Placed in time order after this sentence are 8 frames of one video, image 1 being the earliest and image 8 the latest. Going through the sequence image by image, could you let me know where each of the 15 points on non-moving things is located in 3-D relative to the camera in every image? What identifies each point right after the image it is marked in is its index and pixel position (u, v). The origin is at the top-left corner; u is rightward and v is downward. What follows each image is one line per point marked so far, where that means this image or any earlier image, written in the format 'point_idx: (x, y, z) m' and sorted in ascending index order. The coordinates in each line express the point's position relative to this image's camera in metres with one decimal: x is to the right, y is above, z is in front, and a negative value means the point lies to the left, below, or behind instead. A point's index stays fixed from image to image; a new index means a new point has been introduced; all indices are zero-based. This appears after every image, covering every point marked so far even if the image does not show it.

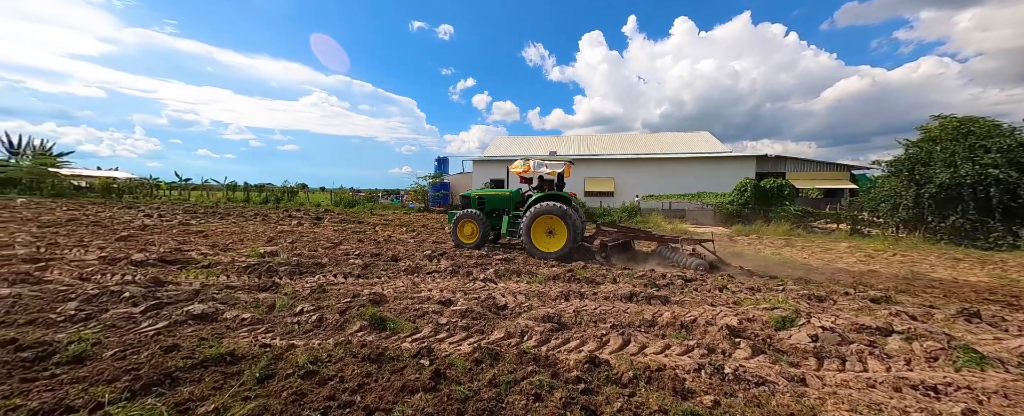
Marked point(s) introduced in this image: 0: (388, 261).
0: (-1.8, -0.8, +4.9) m
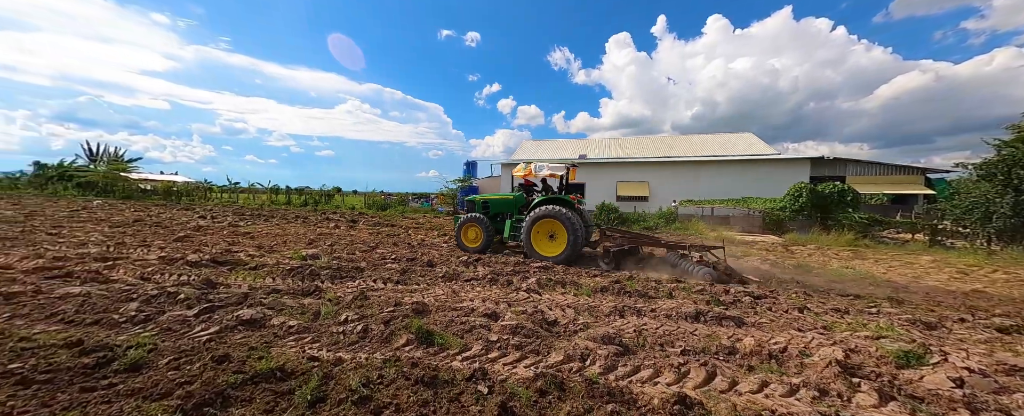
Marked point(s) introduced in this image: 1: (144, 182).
0: (-1.3, -0.8, +4.8) m
1: (-19.6, +1.4, +17.9) m
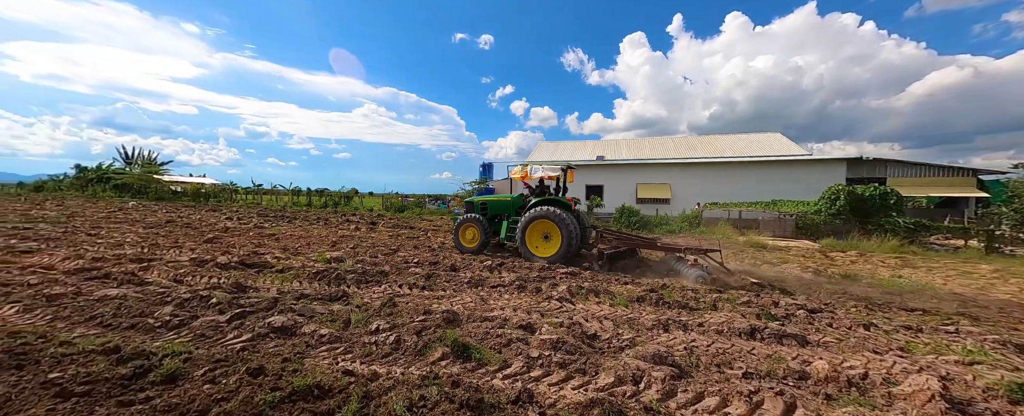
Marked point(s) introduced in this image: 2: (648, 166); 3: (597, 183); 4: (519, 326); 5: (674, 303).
0: (-0.9, -0.9, +4.8) m
1: (-18.6, +1.3, +18.7) m
2: (+6.3, +2.0, +15.5) m
3: (+4.1, +1.2, +16.2) m
4: (+0.1, -0.8, +2.2) m
5: (+1.3, -0.8, +2.7) m
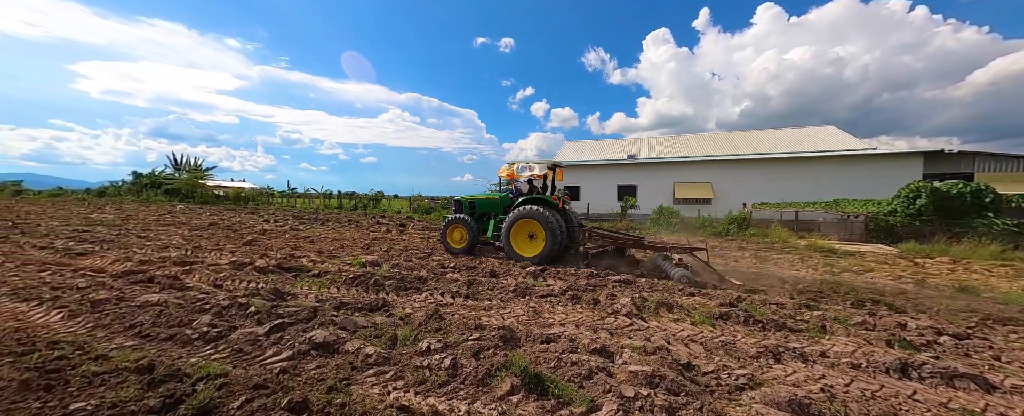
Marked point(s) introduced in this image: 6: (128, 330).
0: (-0.3, -0.9, +4.5) m
1: (-17.1, +1.1, +19.6) m
2: (+7.6, +1.9, +14.7) m
3: (+5.4, +1.2, +15.6) m
4: (+0.5, -0.8, +1.9) m
5: (+1.7, -0.8, +2.3) m
6: (-3.1, -1.0, +2.8) m
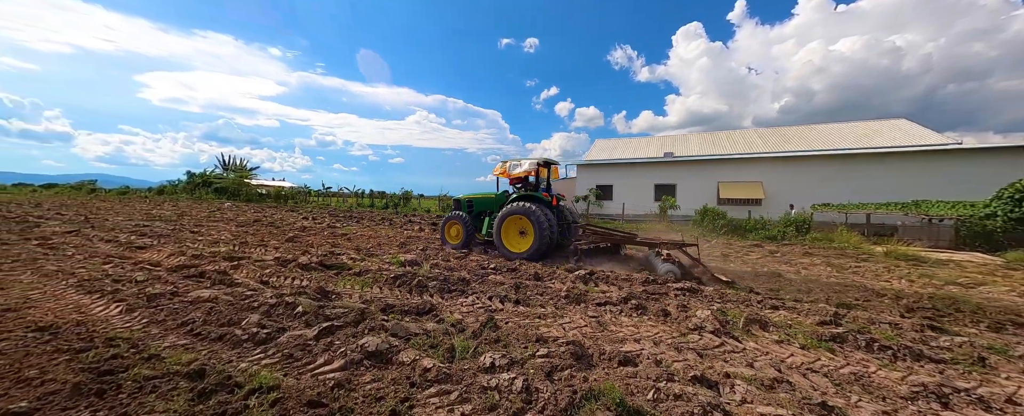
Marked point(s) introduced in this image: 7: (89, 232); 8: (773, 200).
0: (+0.3, -0.9, +4.2) m
1: (-15.2, +1.3, +20.6) m
2: (+8.9, +1.9, +13.8) m
3: (+6.8, +1.1, +14.8) m
4: (+0.8, -0.8, +1.6) m
5: (+2.1, -0.8, +1.9) m
6: (-2.7, -1.0, +2.7) m
7: (-10.6, -0.6, +8.5) m
8: (+10.1, +0.3, +13.2) m
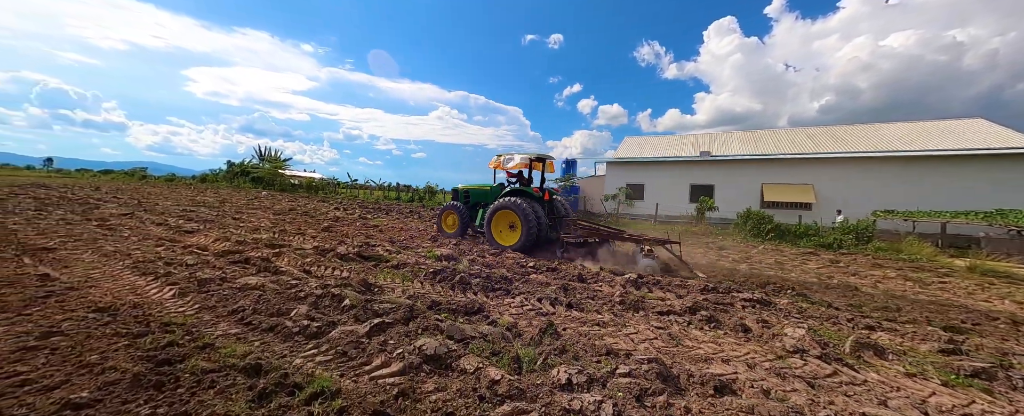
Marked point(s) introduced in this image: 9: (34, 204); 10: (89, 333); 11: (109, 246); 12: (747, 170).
0: (+0.8, -0.9, +4.0) m
1: (-13.6, +1.9, +21.3) m
2: (+10.1, +1.7, +13.0) m
3: (+8.1, +1.1, +14.1) m
4: (+1.2, -0.8, +1.3) m
5: (+2.5, -0.8, +1.5) m
6: (-2.2, -0.9, +2.7) m
7: (-9.8, -0.2, +9.0) m
8: (+11.2, +0.1, +12.3) m
9: (-12.6, +0.1, +8.9) m
10: (-2.7, -0.8, +2.2) m
11: (-6.5, -0.6, +5.5) m
12: (+9.2, +1.5, +13.4) m
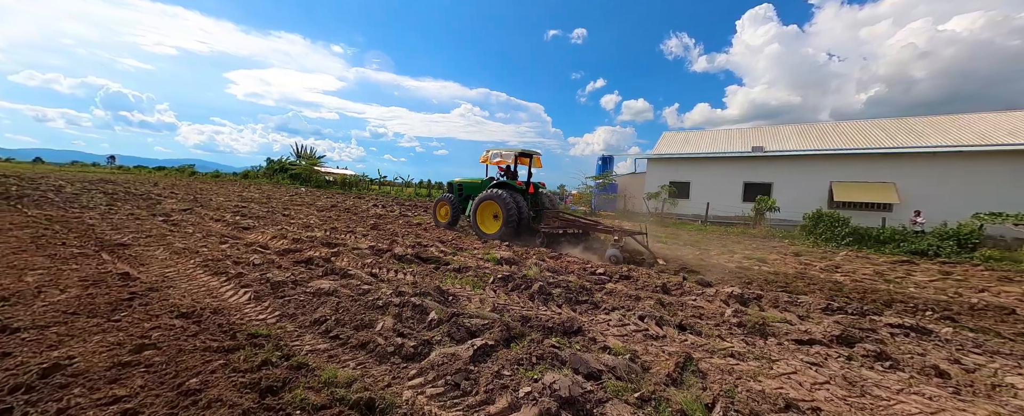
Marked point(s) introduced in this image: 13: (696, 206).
0: (+1.6, -0.9, +3.6) m
1: (-11.3, +2.2, +21.9) m
2: (+11.7, +1.7, +11.8) m
3: (+9.7, +1.1, +13.1) m
4: (+1.9, -0.9, +0.9) m
5: (+3.2, -0.9, +1.0) m
6: (-1.5, -0.9, +2.5) m
7: (-8.5, -0.1, +9.3) m
8: (+12.7, +0.1, +11.0) m
9: (-11.4, +0.2, +9.5) m
10: (-2.0, -0.8, +2.1) m
11: (-5.5, -0.6, +5.6) m
12: (+10.8, +1.5, +12.3) m
13: (+7.8, +0.1, +14.4) m
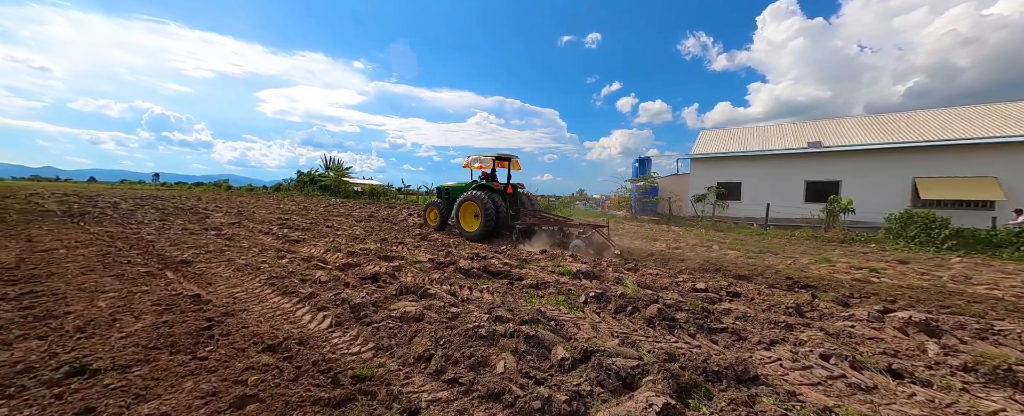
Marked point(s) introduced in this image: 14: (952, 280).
0: (+2.6, -1.0, +3.0) m
1: (-9.2, +1.6, +22.1) m
2: (+13.1, +1.7, +10.5) m
3: (+11.2, +1.0, +12.0) m
4: (+2.7, -0.9, +0.3) m
5: (+4.0, -0.9, +0.3) m
6: (-0.6, -1.0, +2.1) m
7: (-7.1, -0.4, +9.4) m
8: (+14.1, +0.1, +9.7) m
9: (-10.0, -0.2, +9.7) m
10: (-1.1, -0.9, +1.7) m
11: (-4.4, -0.8, +5.5) m
12: (+12.3, +1.5, +11.1) m
13: (+9.5, 0.0, +13.4) m
14: (+6.3, -1.0, +4.9) m
